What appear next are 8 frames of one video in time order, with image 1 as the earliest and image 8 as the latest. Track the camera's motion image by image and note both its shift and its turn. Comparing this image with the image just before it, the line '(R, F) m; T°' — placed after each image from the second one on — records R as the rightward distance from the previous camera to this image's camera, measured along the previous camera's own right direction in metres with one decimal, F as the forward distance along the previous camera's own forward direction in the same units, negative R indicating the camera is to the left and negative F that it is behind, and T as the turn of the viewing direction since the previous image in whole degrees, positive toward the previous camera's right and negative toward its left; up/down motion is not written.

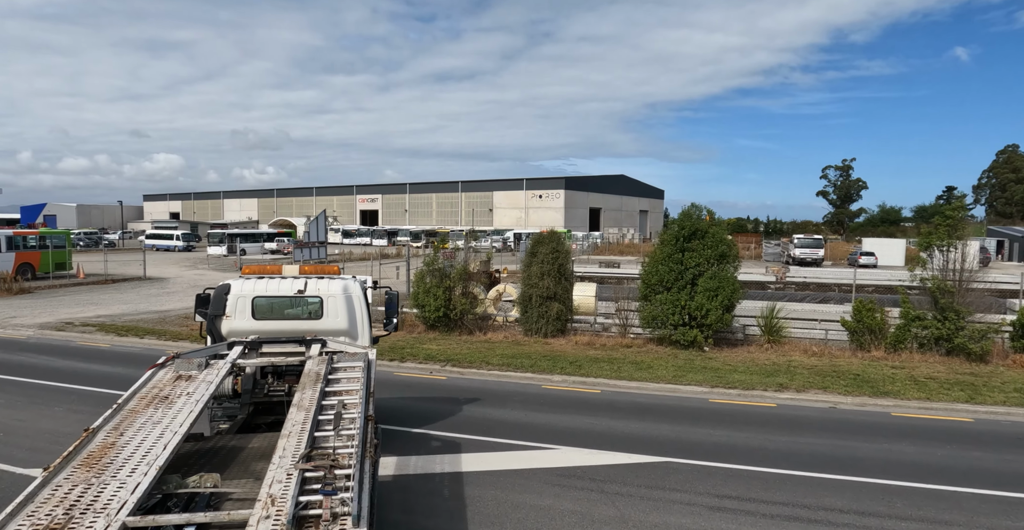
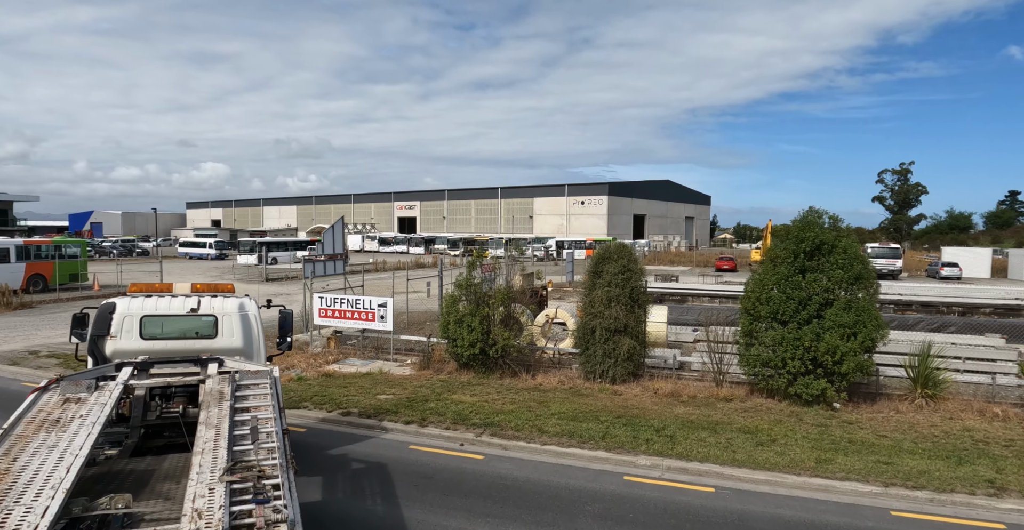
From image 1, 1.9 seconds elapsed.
(-0.3, +3.6) m; -4°
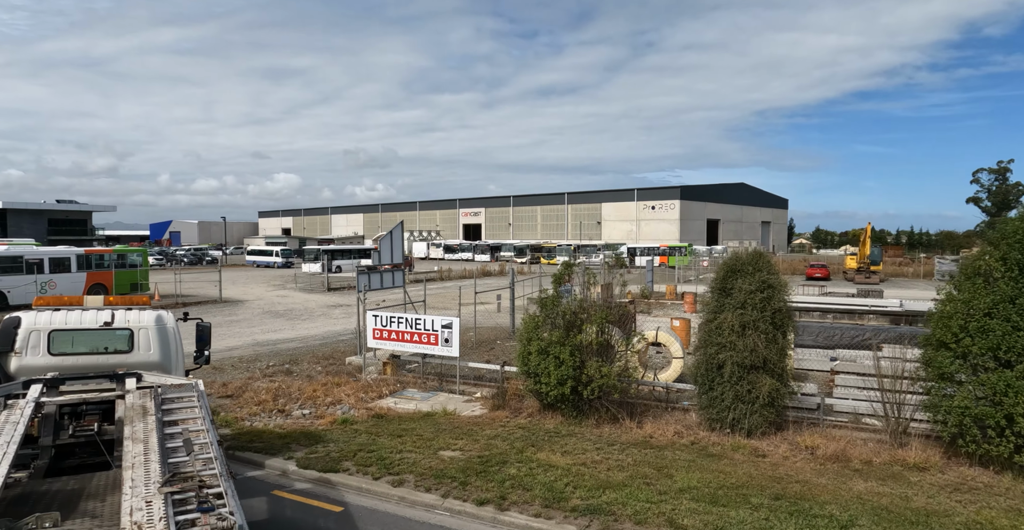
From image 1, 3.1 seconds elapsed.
(-0.5, +2.6) m; -6°
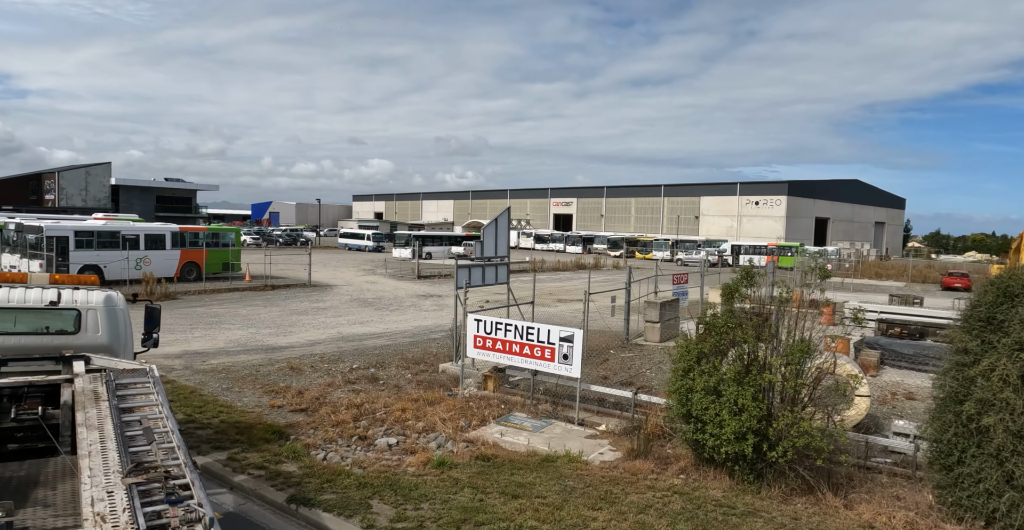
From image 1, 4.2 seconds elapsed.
(-0.9, +2.4) m; -8°
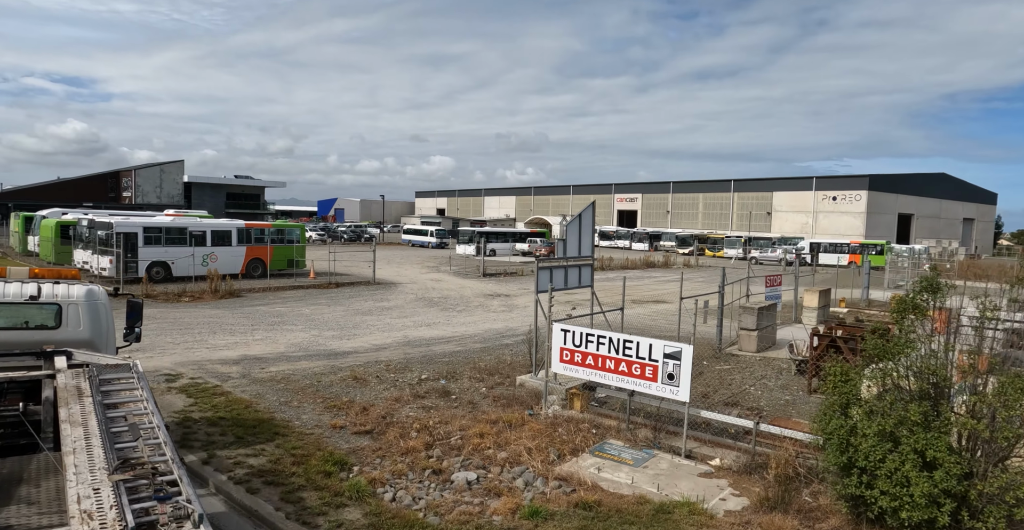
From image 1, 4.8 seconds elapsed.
(-0.5, +1.3) m; -5°
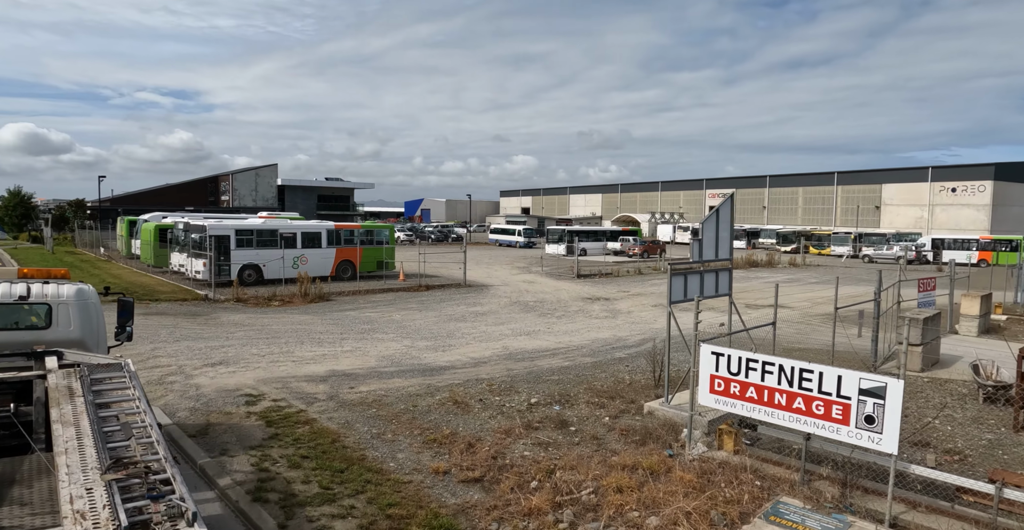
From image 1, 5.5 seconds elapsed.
(-0.6, +1.6) m; -7°
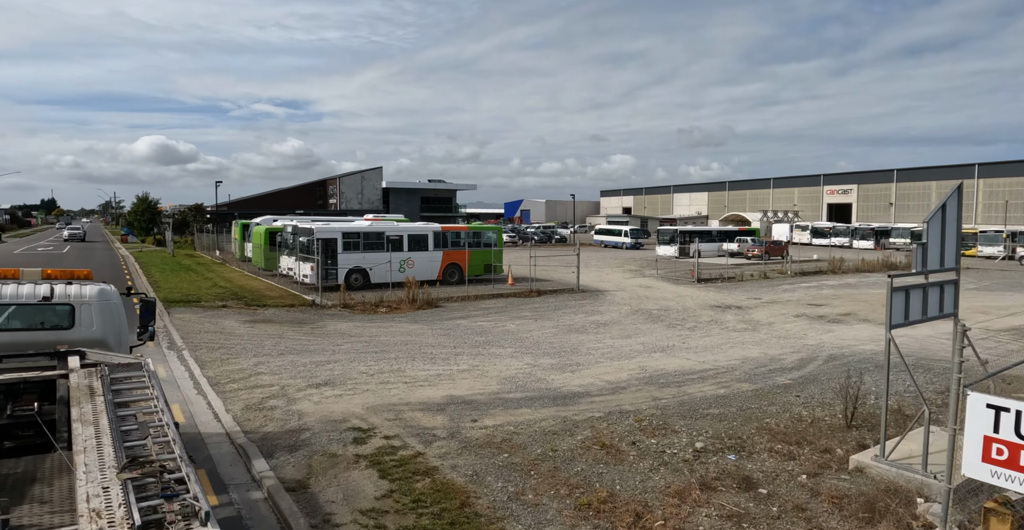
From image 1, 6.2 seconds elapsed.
(-0.7, +1.6) m; -9°
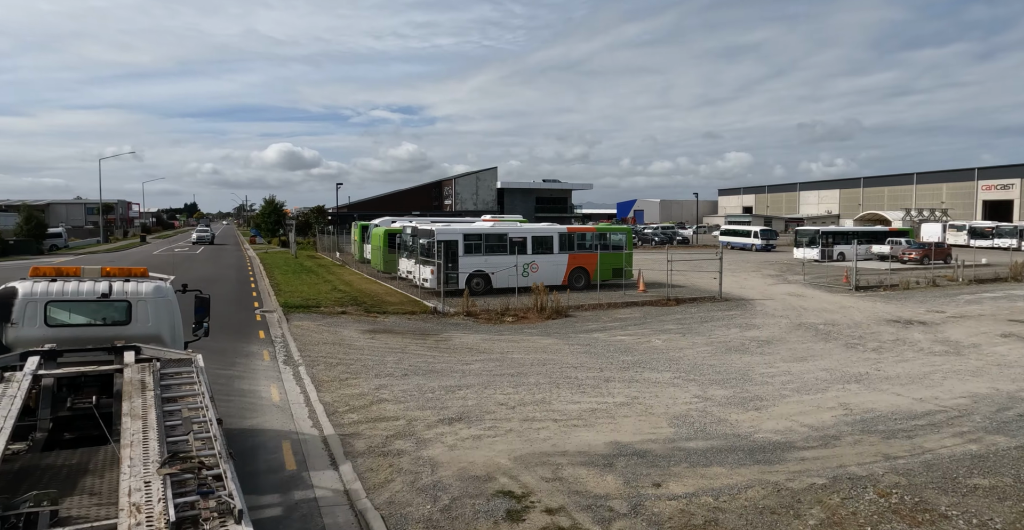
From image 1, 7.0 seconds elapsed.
(-0.8, +1.7) m; -10°
